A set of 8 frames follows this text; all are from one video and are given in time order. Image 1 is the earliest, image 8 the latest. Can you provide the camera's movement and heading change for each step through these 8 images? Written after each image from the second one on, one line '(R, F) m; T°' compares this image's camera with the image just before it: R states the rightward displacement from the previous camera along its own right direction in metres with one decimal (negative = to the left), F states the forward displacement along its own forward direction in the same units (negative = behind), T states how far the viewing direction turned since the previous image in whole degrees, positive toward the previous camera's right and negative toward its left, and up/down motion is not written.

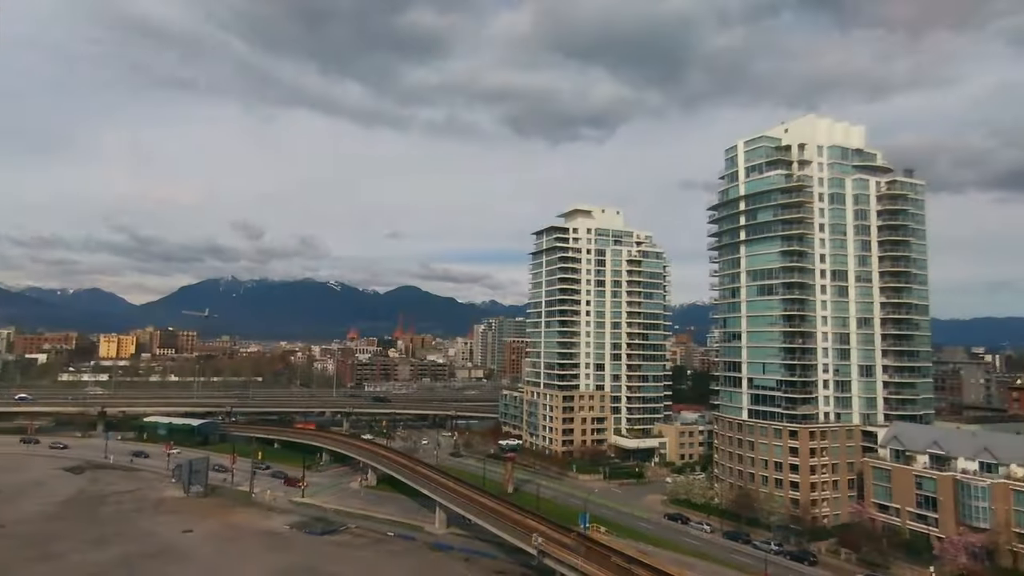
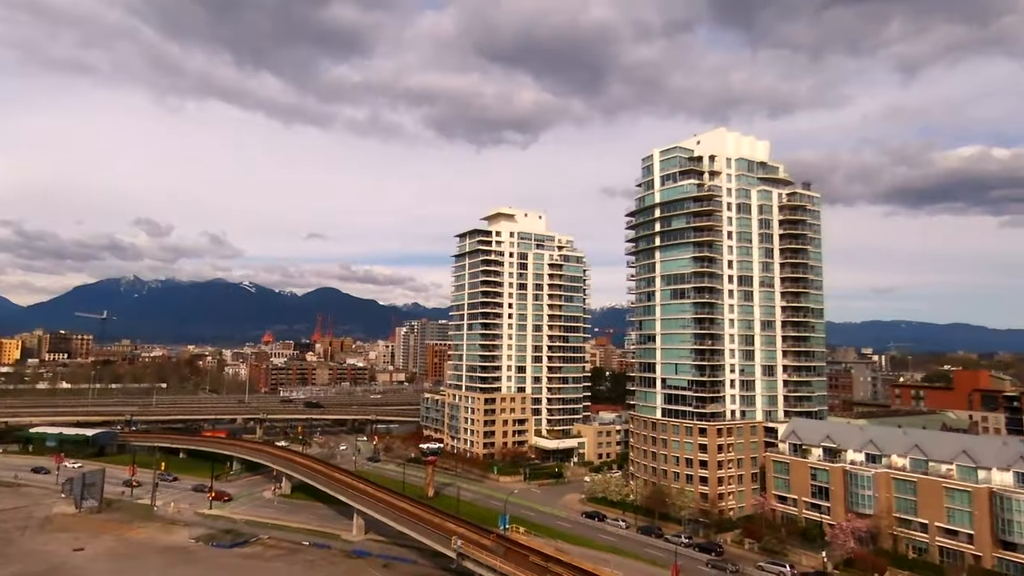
(+0.2, -0.3) m; +7°
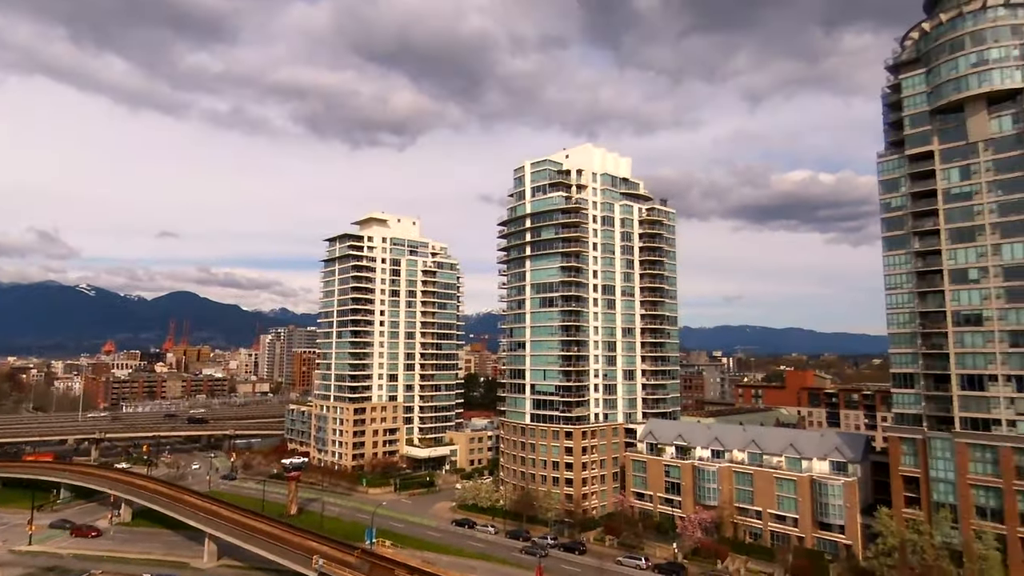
(+0.6, -0.3) m; +11°
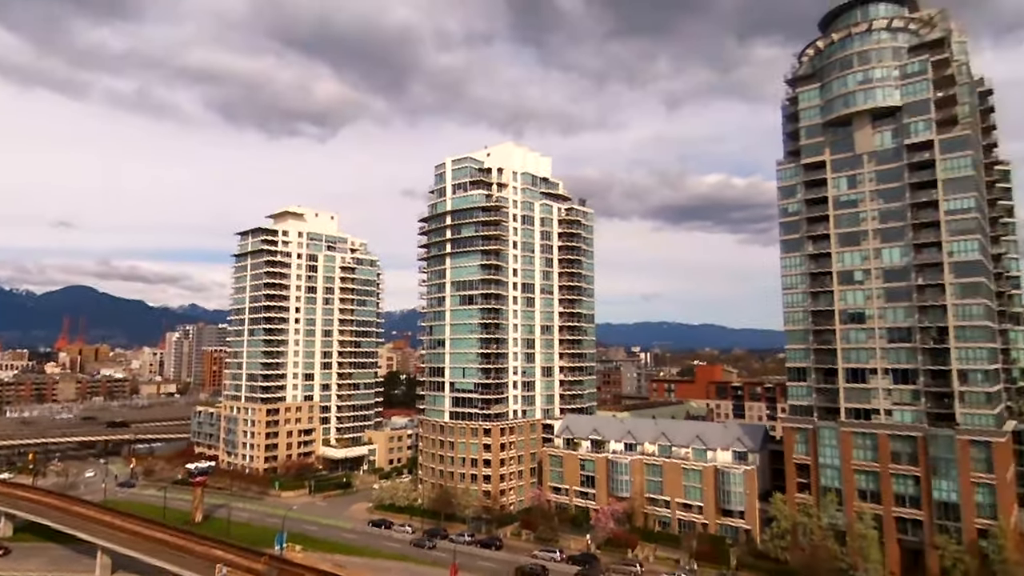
(+0.7, -0.3) m; +7°
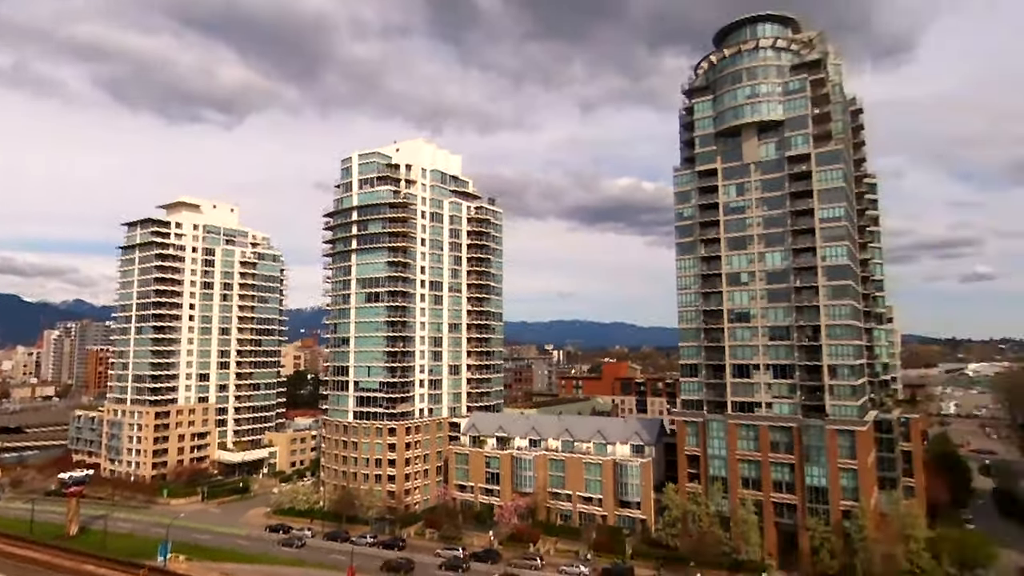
(+1.3, -0.3) m; +8°
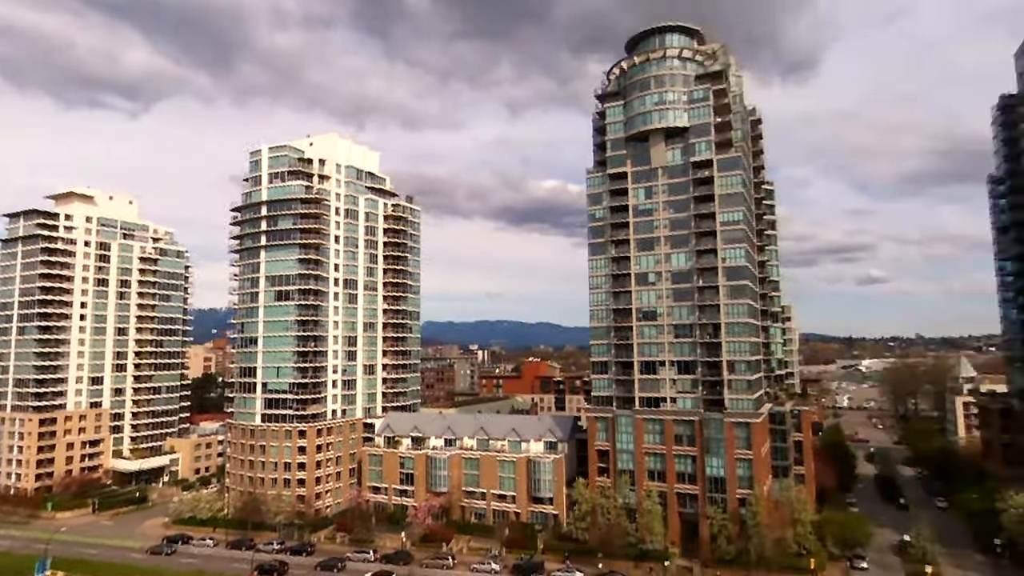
(+1.4, -0.2) m; +7°
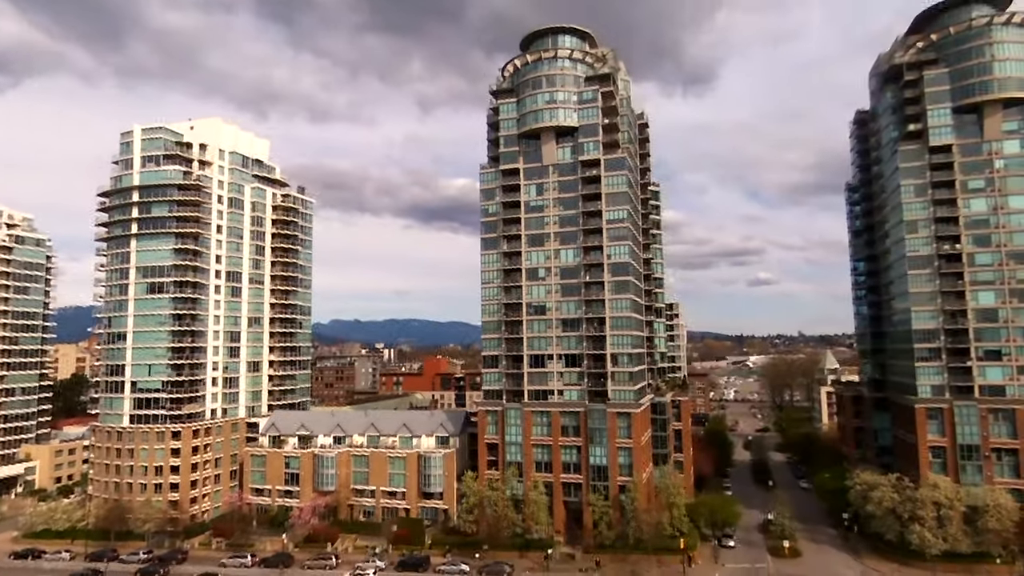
(+2.3, -0.2) m; +8°
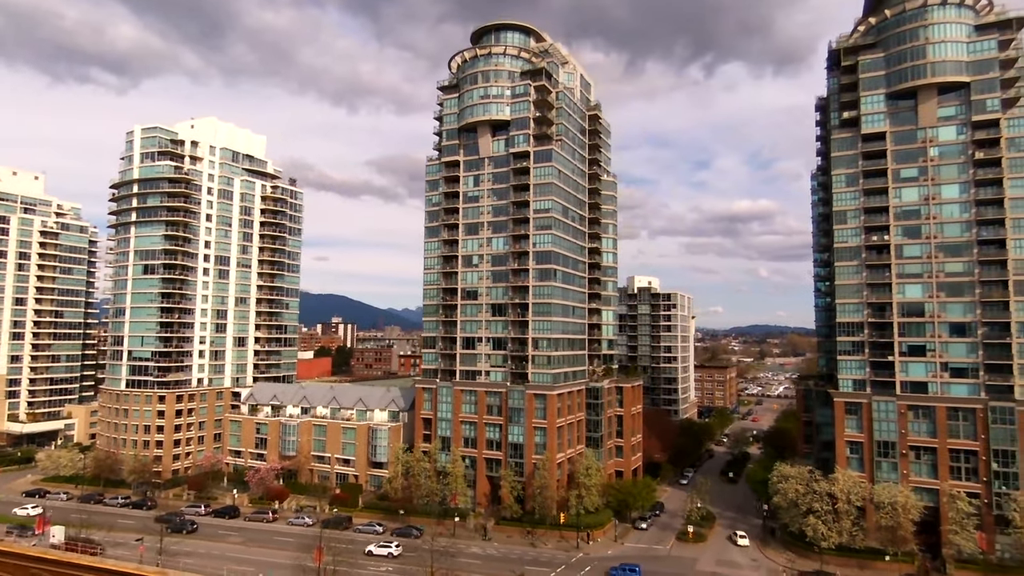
(+19.6, -2.9) m; -8°
